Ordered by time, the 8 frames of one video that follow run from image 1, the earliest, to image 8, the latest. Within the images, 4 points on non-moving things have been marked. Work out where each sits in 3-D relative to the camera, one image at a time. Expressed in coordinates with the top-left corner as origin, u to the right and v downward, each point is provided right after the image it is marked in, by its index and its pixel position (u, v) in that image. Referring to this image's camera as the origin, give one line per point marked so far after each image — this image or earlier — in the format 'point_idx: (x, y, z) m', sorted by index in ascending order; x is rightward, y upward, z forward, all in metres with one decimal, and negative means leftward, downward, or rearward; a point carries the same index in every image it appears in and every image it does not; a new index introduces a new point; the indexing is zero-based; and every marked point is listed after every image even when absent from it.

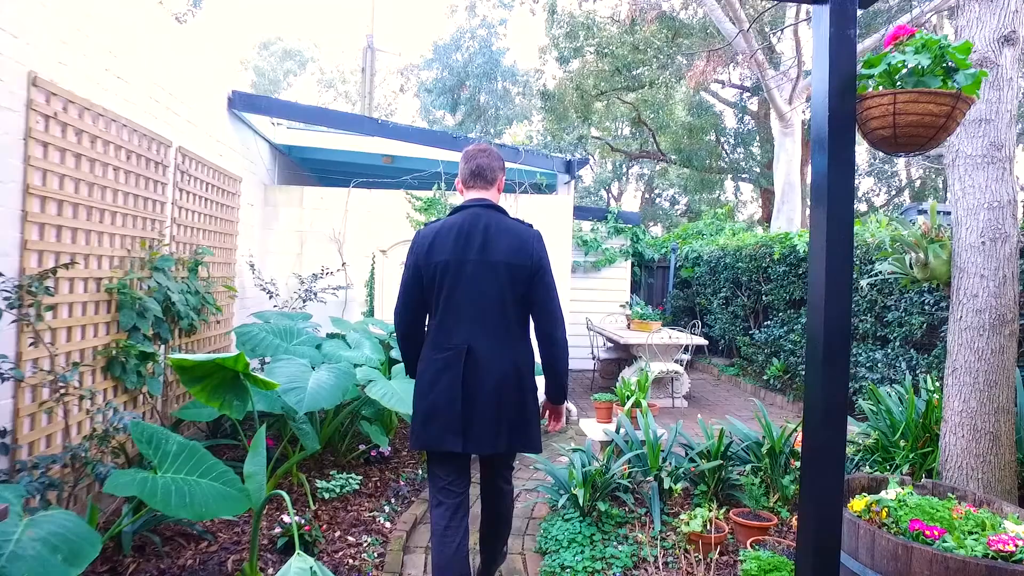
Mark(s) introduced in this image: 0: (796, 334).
0: (+2.7, -0.4, +6.4) m
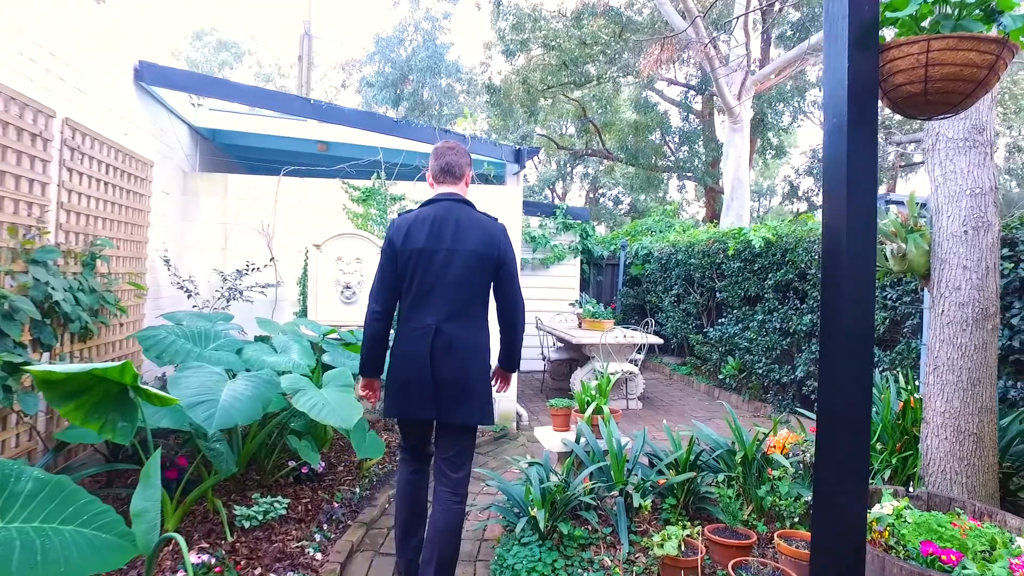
0: (+2.2, -0.4, +6.3) m
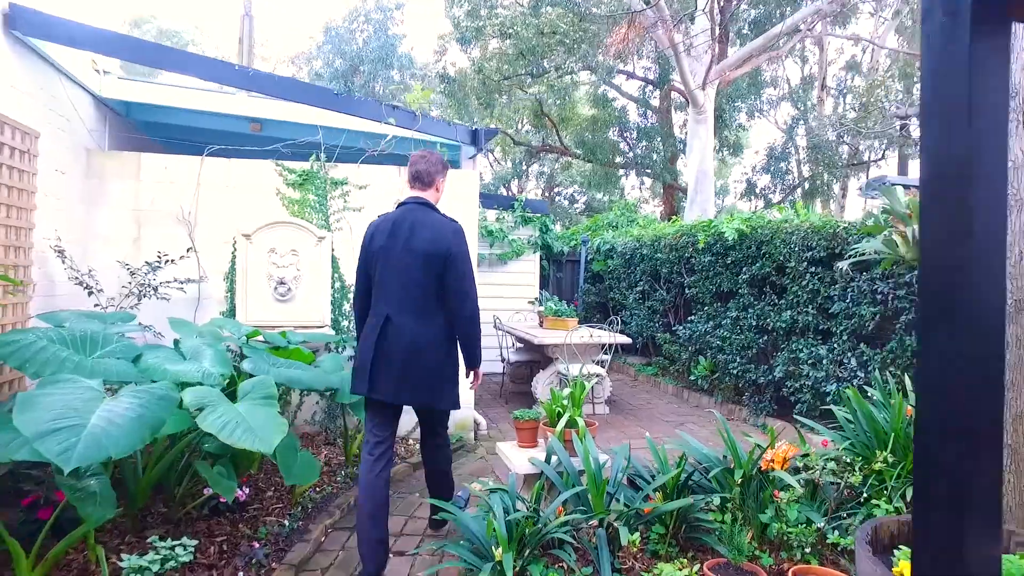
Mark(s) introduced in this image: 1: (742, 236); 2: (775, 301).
0: (+1.8, -0.4, +5.9) m
1: (+1.9, +0.4, +5.7) m
2: (+2.0, -0.1, +5.3) m
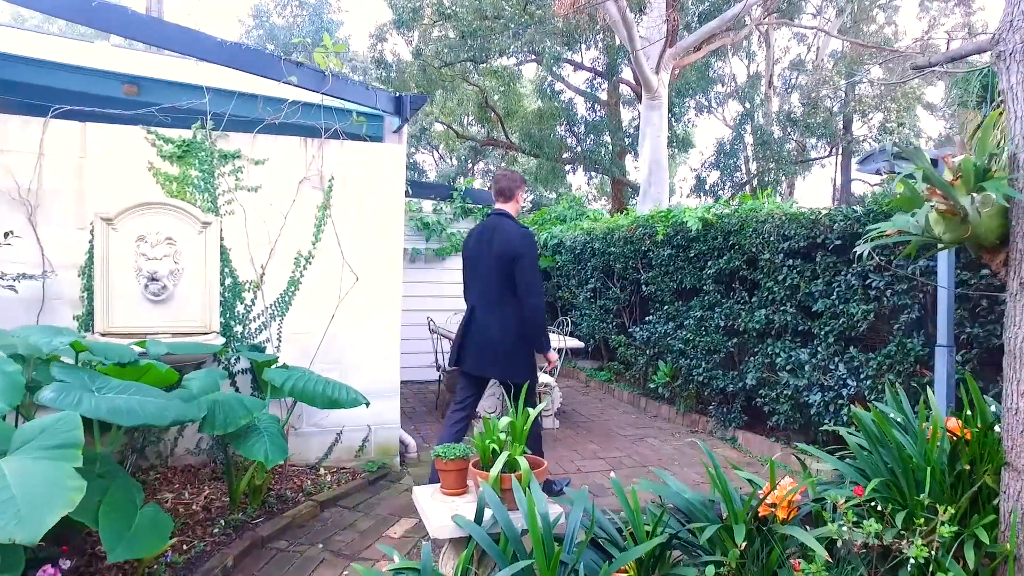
0: (+1.3, -0.3, +5.3) m
1: (+1.5, +0.5, +5.1) m
2: (+1.6, -0.1, +4.7) m
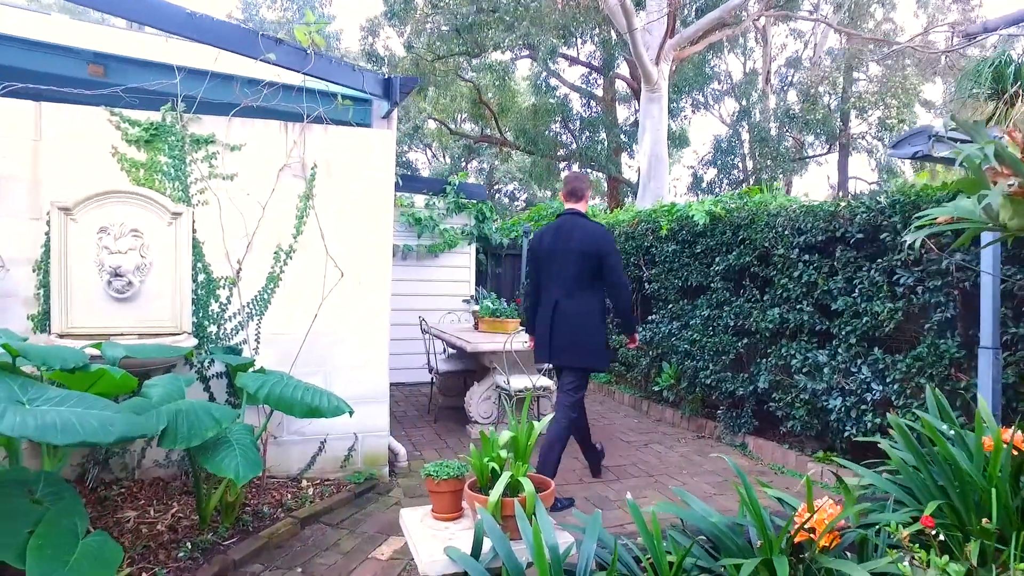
0: (+1.3, -0.3, +5.0) m
1: (+1.4, +0.5, +4.9) m
2: (+1.6, -0.1, +4.4) m
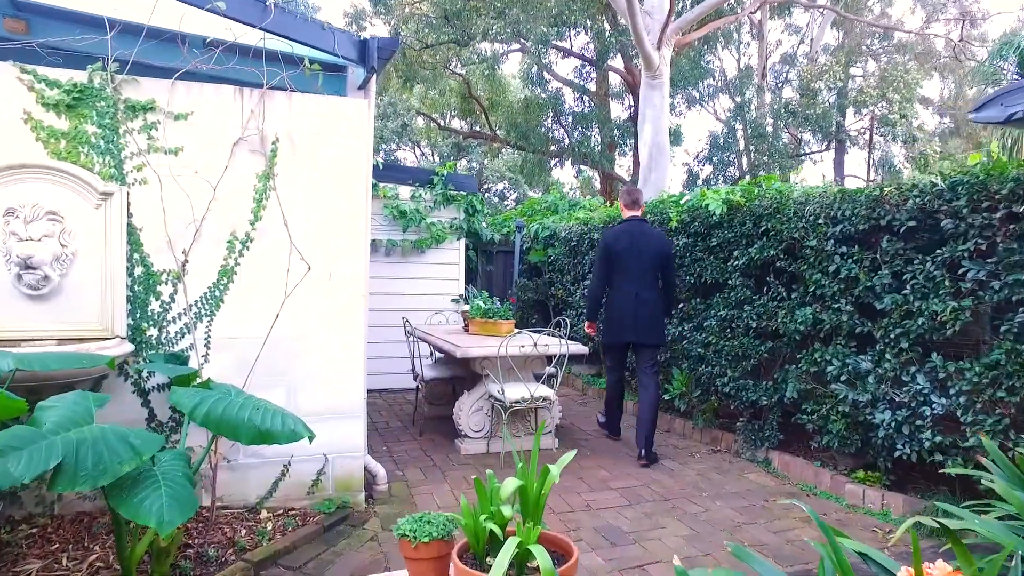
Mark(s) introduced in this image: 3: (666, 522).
0: (+1.3, -0.3, +4.5) m
1: (+1.4, +0.5, +4.4) m
2: (+1.5, 0.0, +3.9) m
3: (+0.7, -1.1, +3.2) m
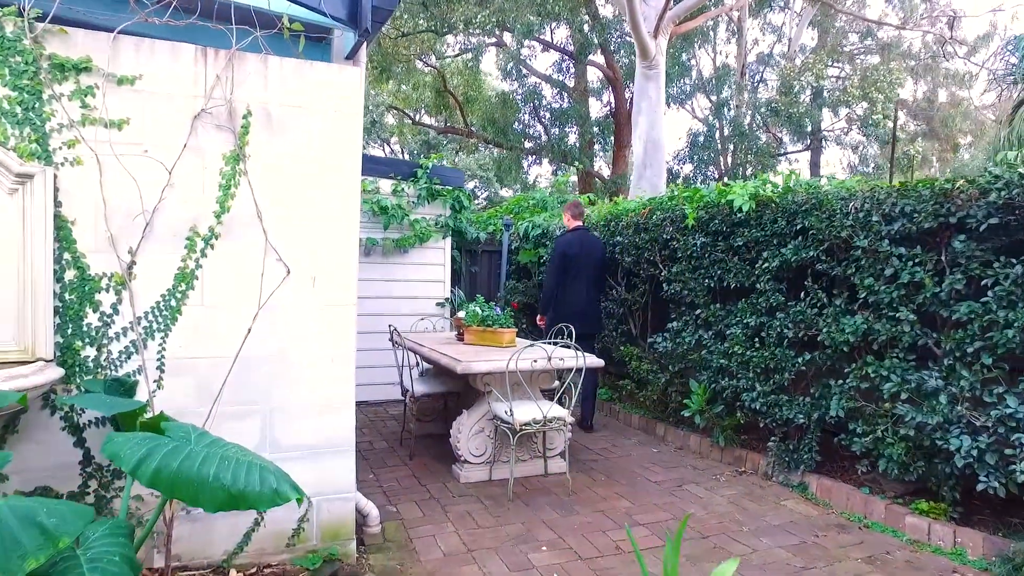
0: (+1.3, -0.3, +4.1) m
1: (+1.4, +0.5, +3.9) m
2: (+1.6, -0.1, +3.5) m
3: (+0.8, -1.1, +2.7) m
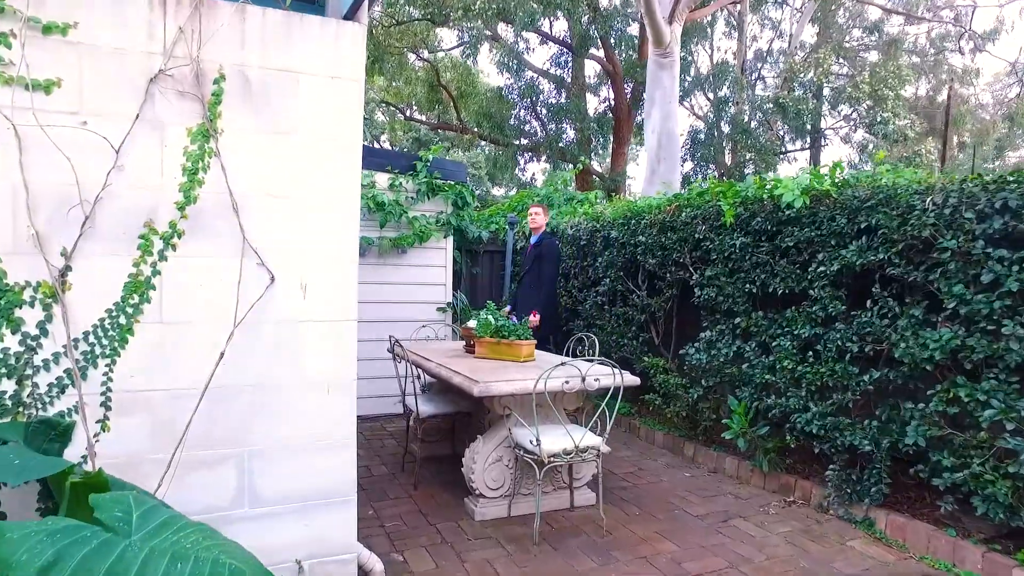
0: (+1.4, -0.3, +3.6) m
1: (+1.5, +0.4, +3.4) m
2: (+1.7, -0.1, +3.0) m
3: (+0.9, -1.2, +2.2) m
